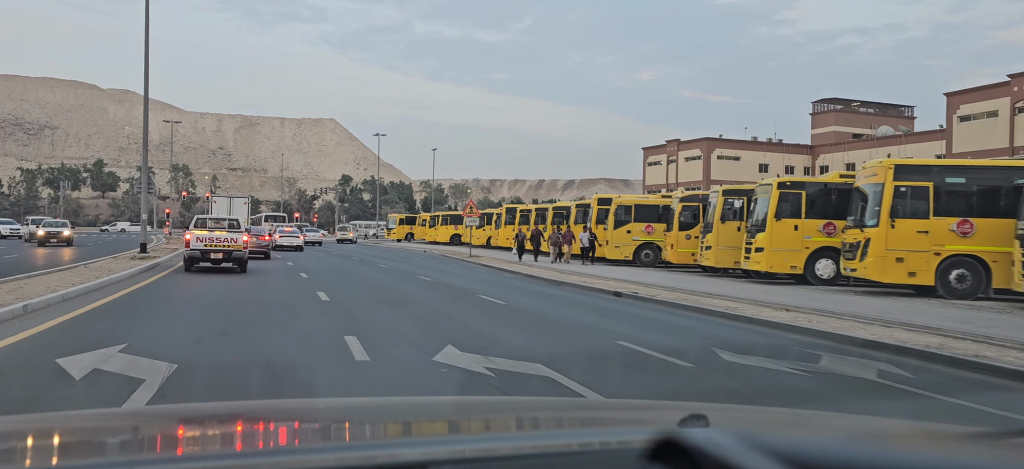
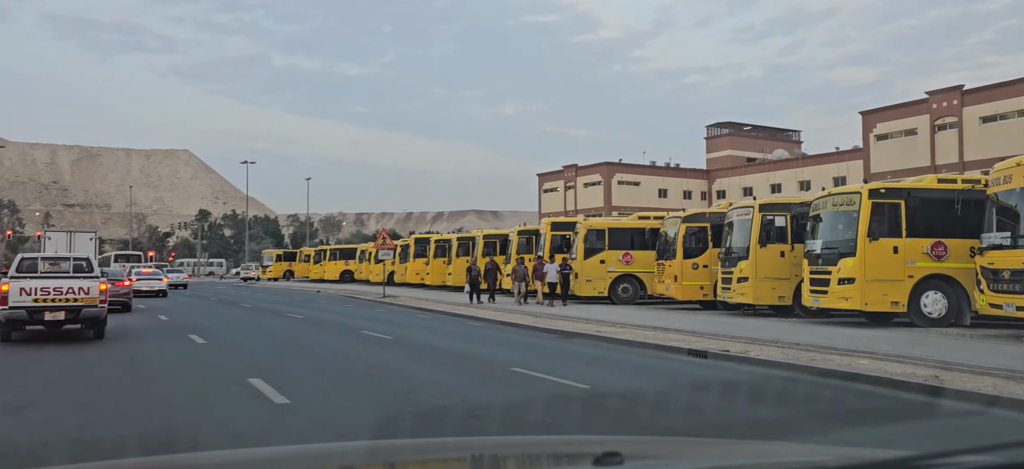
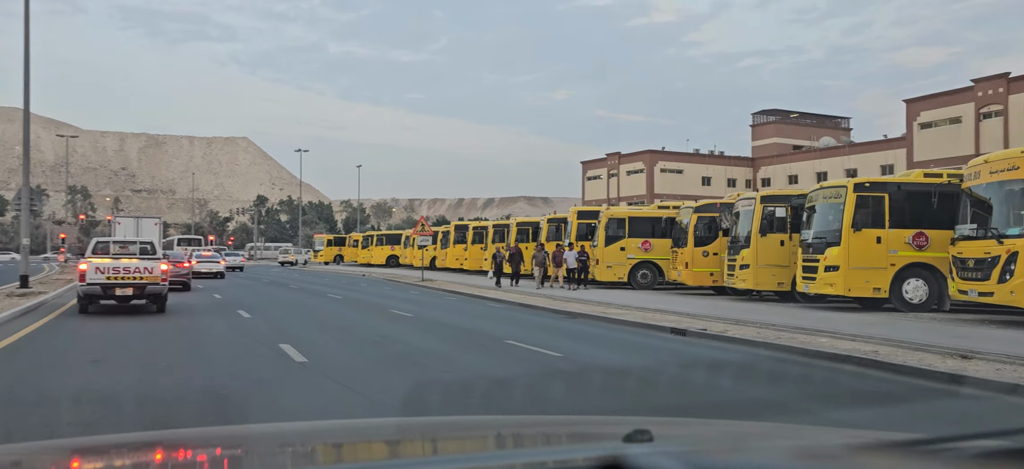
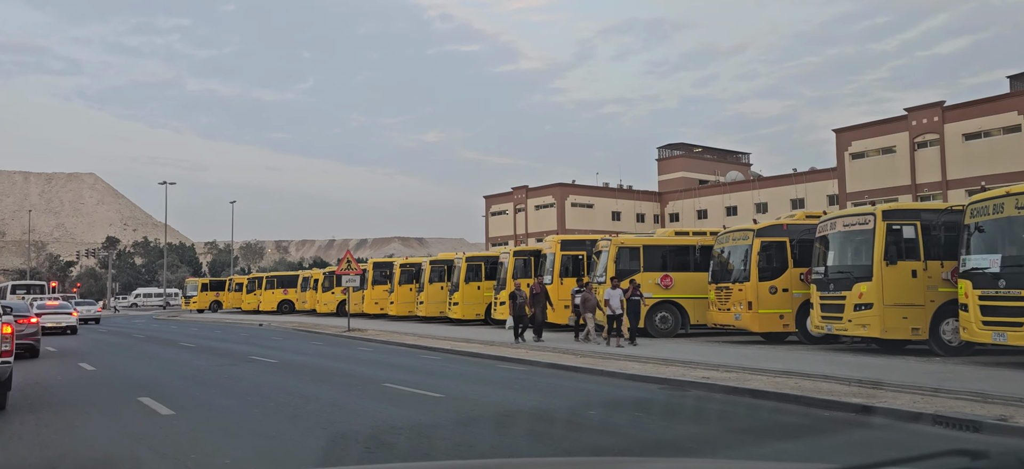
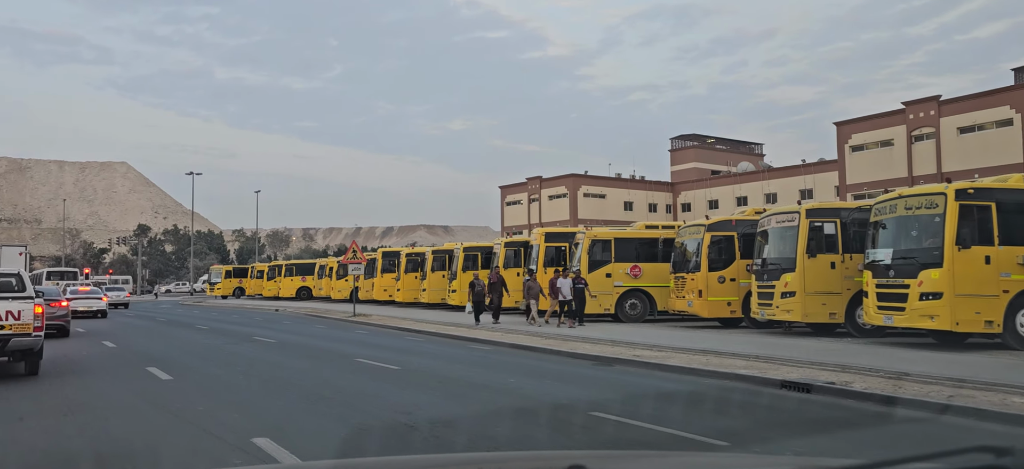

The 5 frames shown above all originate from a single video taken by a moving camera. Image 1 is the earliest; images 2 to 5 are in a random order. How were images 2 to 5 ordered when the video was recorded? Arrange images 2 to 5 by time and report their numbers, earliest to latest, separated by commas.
3, 2, 5, 4
